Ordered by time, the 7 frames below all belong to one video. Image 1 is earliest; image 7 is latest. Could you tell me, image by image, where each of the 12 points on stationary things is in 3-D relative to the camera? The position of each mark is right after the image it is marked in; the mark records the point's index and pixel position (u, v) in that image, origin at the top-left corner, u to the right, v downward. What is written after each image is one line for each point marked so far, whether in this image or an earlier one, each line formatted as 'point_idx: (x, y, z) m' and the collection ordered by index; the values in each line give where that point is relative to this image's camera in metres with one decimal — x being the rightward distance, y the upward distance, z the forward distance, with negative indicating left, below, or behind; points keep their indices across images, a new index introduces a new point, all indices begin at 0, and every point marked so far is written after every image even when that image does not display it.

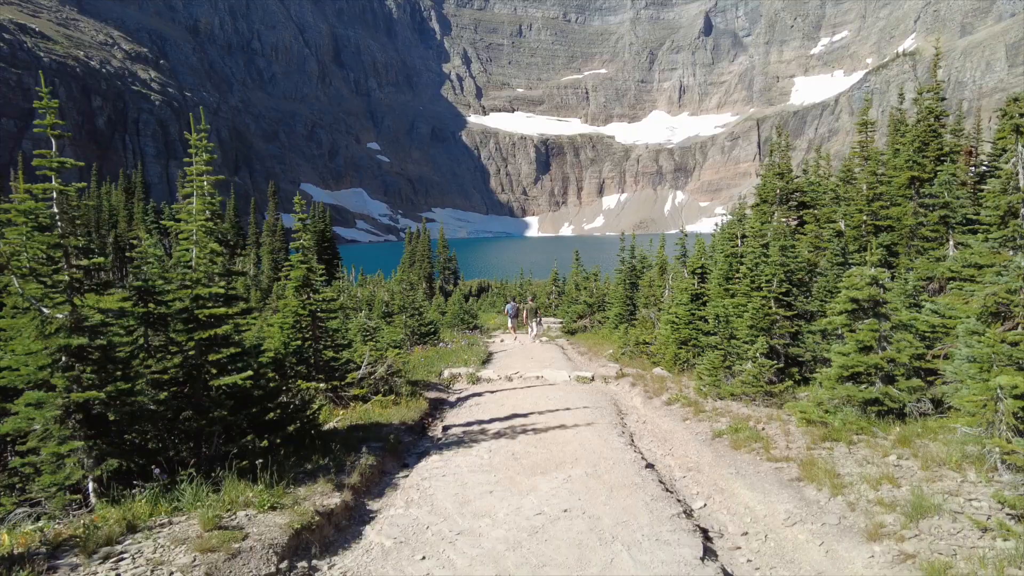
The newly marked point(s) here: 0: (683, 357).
0: (+4.4, -2.0, +16.1) m
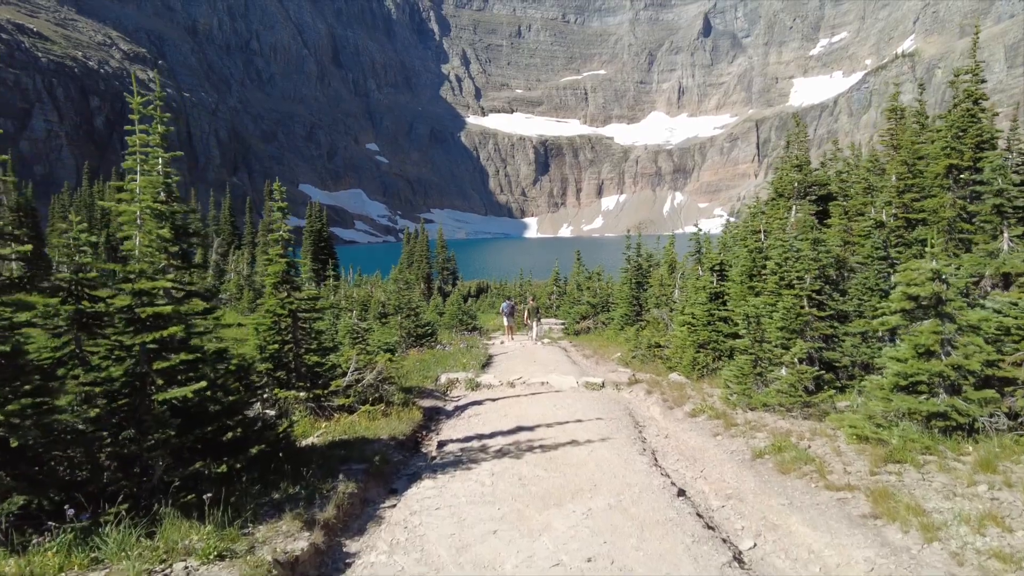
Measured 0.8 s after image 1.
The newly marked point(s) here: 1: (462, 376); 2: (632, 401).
0: (+4.4, -1.9, +14.7) m
1: (-1.4, -2.4, +16.6) m
2: (+2.6, -2.4, +13.2) m
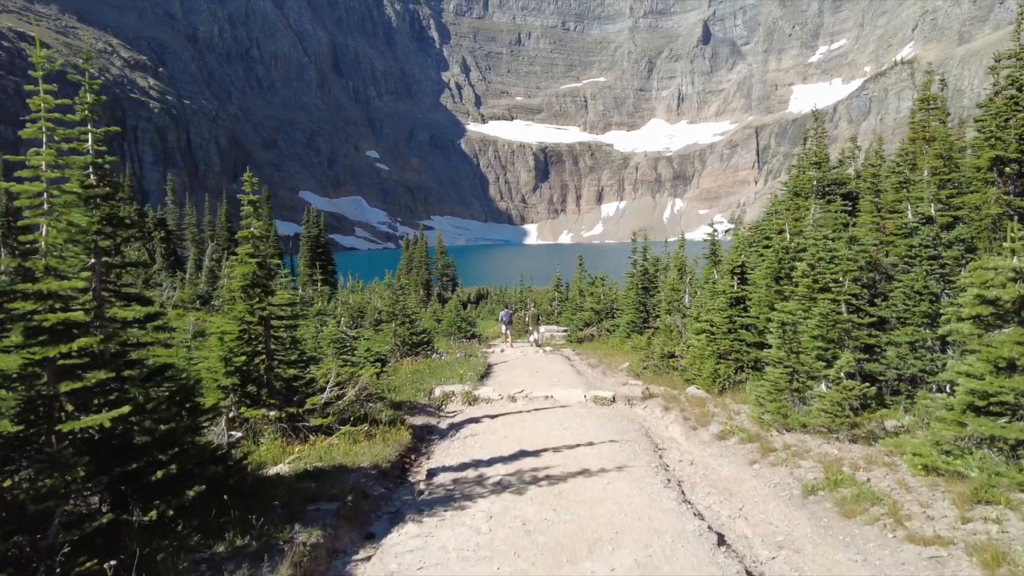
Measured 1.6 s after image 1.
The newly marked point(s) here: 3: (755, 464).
0: (+4.4, -2.0, +13.3) m
1: (-1.3, -2.5, +15.2) m
2: (+2.6, -2.5, +11.8) m
3: (+3.3, -2.4, +8.3) m
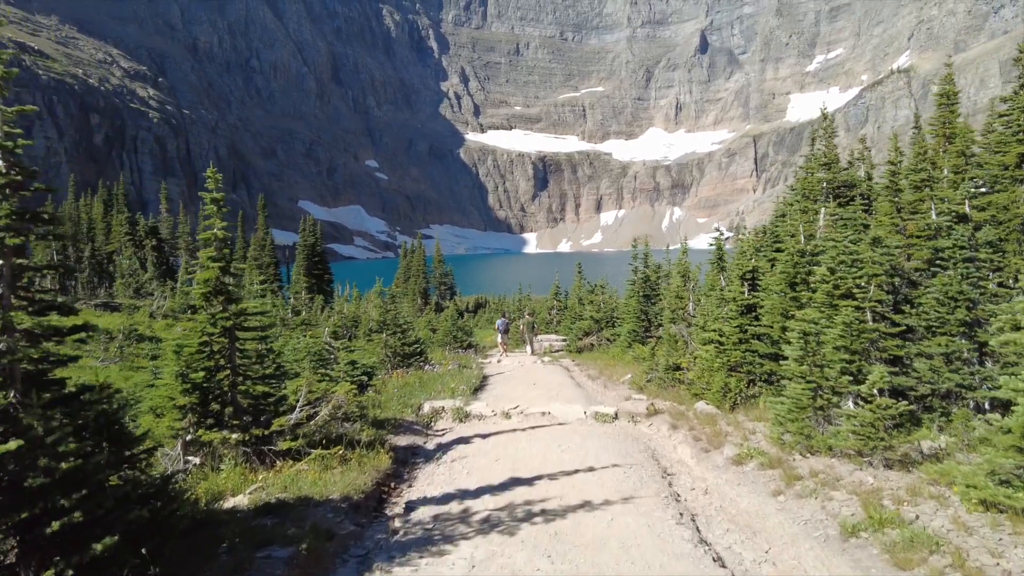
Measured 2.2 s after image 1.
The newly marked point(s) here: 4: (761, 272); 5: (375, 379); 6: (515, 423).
0: (+4.3, -2.2, +12.3) m
1: (-1.5, -2.7, +14.2) m
2: (+2.5, -2.6, +10.8) m
3: (+3.2, -2.4, +7.2) m
4: (+5.4, +0.4, +13.5) m
5: (-3.4, -2.2, +15.1) m
6: (+0.1, -2.7, +12.5) m
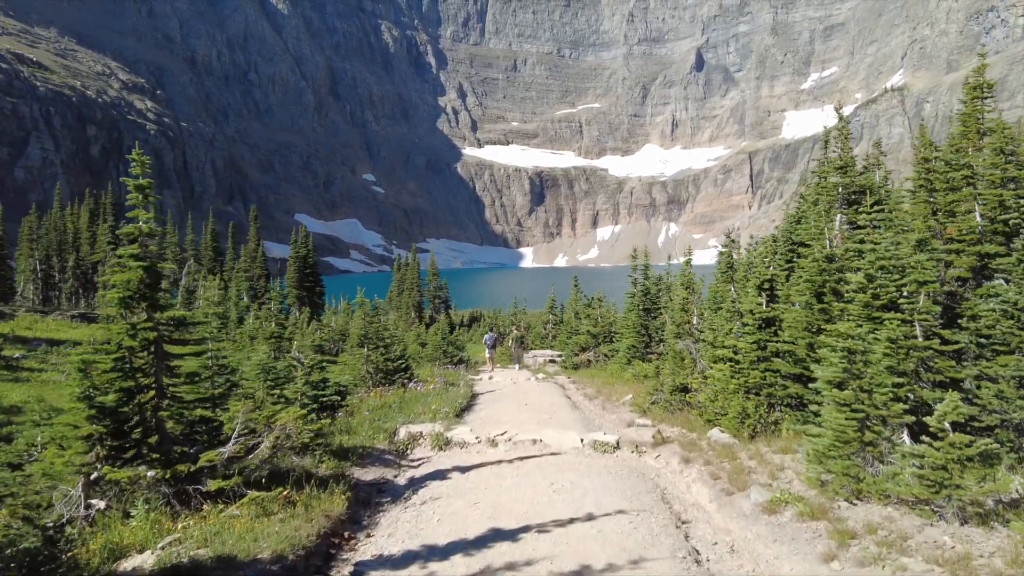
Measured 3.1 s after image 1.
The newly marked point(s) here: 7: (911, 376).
0: (+4.1, -2.3, +10.7) m
1: (-1.7, -2.9, +12.6) m
2: (+2.3, -2.8, +9.2) m
3: (+3.0, -2.5, +5.7) m
4: (+5.2, +0.1, +12.0) m
5: (-3.6, -2.4, +13.5) m
6: (-0.2, -2.9, +10.9) m
7: (+4.8, -1.1, +7.3) m
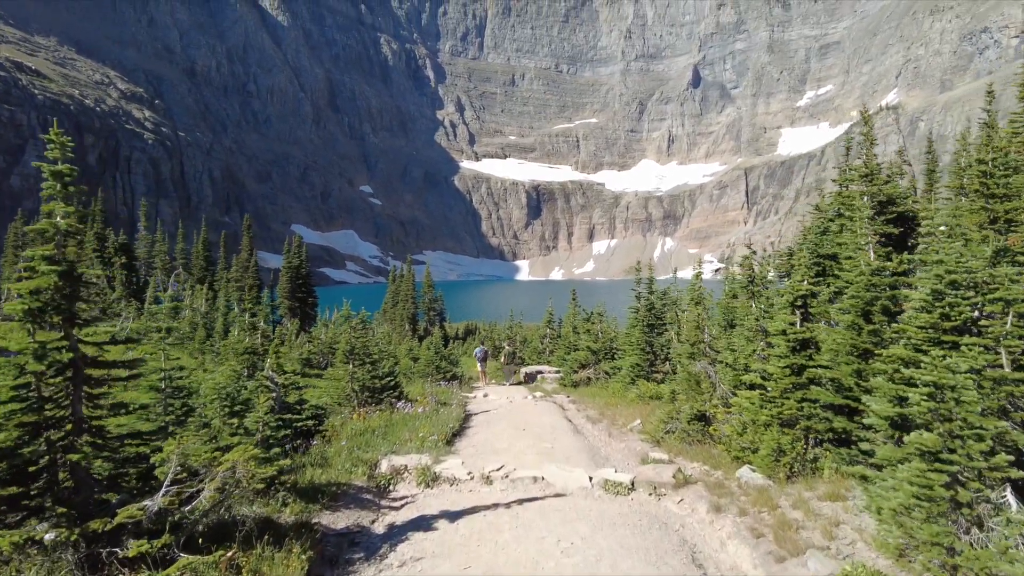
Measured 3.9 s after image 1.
0: (+4.0, -2.6, +9.3) m
1: (-1.8, -3.1, +11.1) m
2: (+2.2, -3.0, +7.7) m
3: (+3.0, -2.6, +4.2) m
4: (+5.2, -0.1, +10.6) m
5: (-3.7, -2.7, +12.0) m
6: (-0.2, -3.1, +9.4) m
7: (+4.8, -1.3, +5.9) m
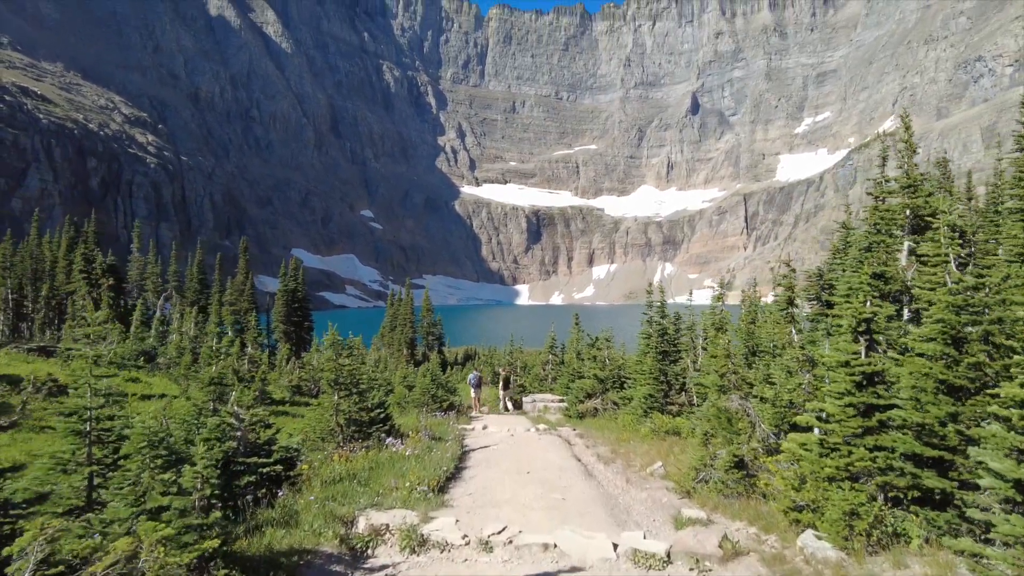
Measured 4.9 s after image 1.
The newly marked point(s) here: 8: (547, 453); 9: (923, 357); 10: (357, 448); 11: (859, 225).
0: (+4.1, -2.9, +7.4) m
1: (-1.7, -3.4, +9.2) m
2: (+2.3, -3.2, +5.8) m
3: (+3.0, -2.7, +2.3) m
4: (+5.2, -0.5, +8.8) m
5: (-3.6, -3.0, +10.2) m
6: (-0.2, -3.4, +7.6) m
7: (+4.9, -1.4, +4.1) m
8: (+0.9, -4.1, +15.2) m
9: (+5.0, -0.7, +7.7) m
10: (-3.9, -4.0, +15.6) m
11: (+8.2, +1.6, +14.1) m
